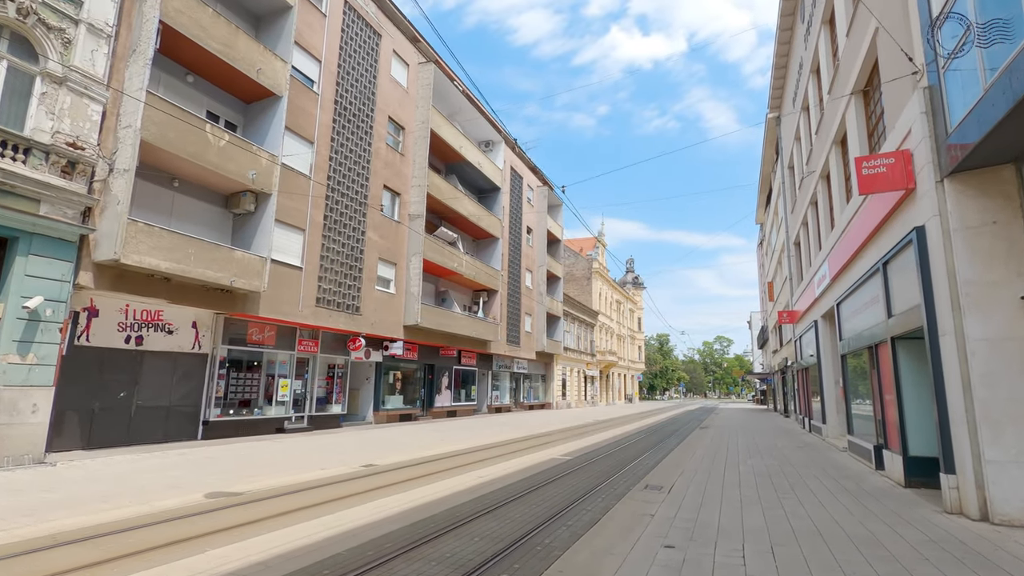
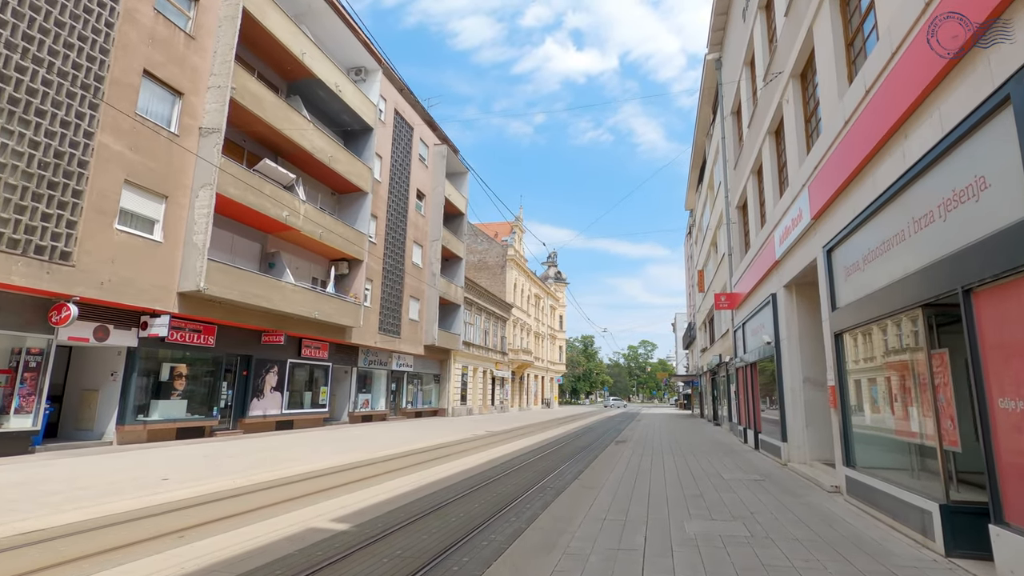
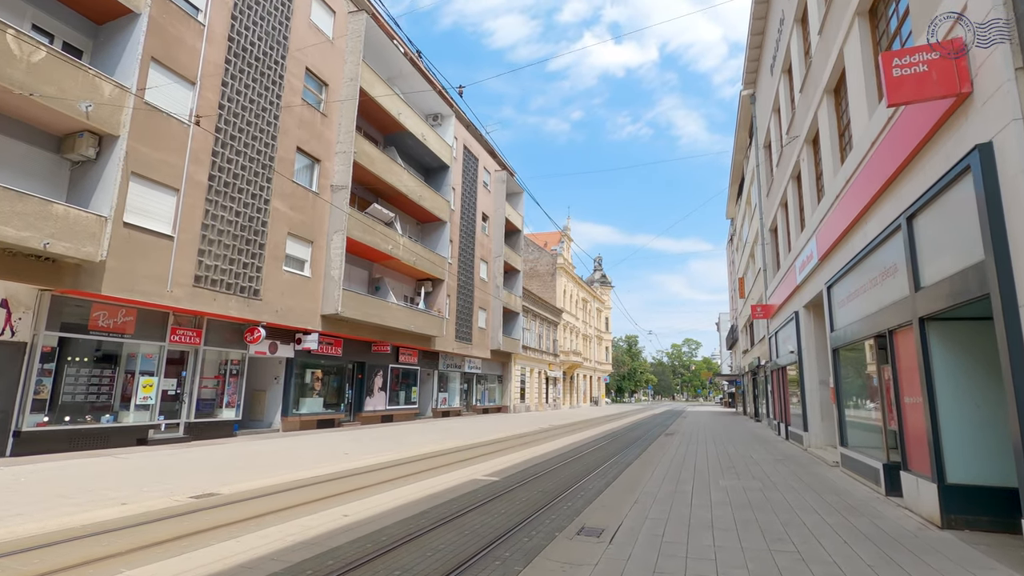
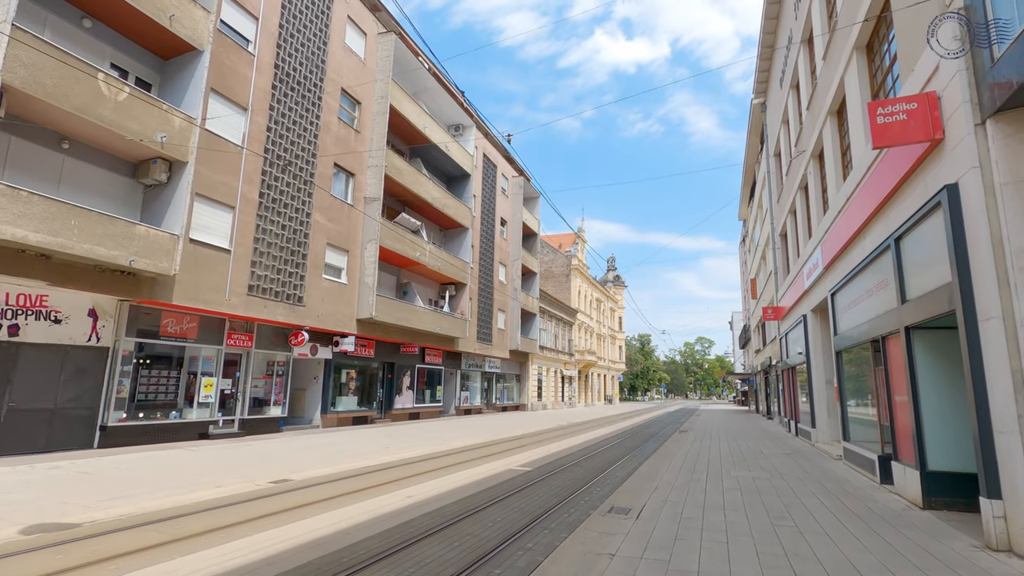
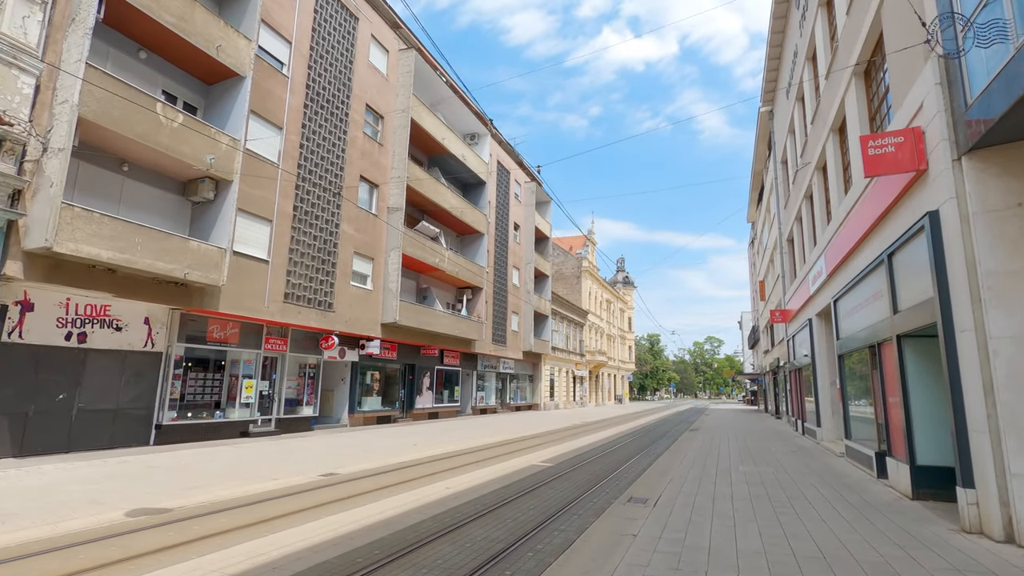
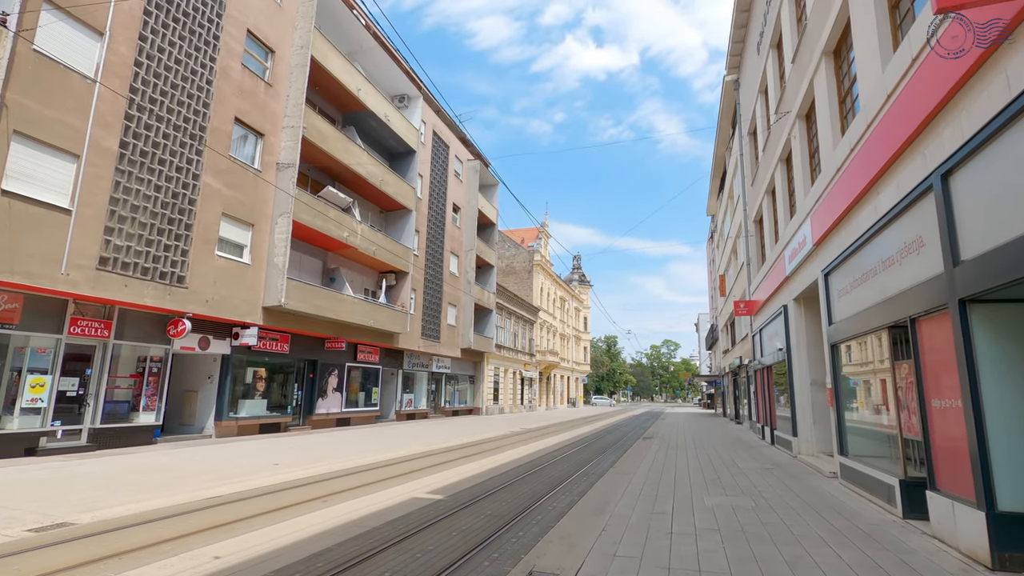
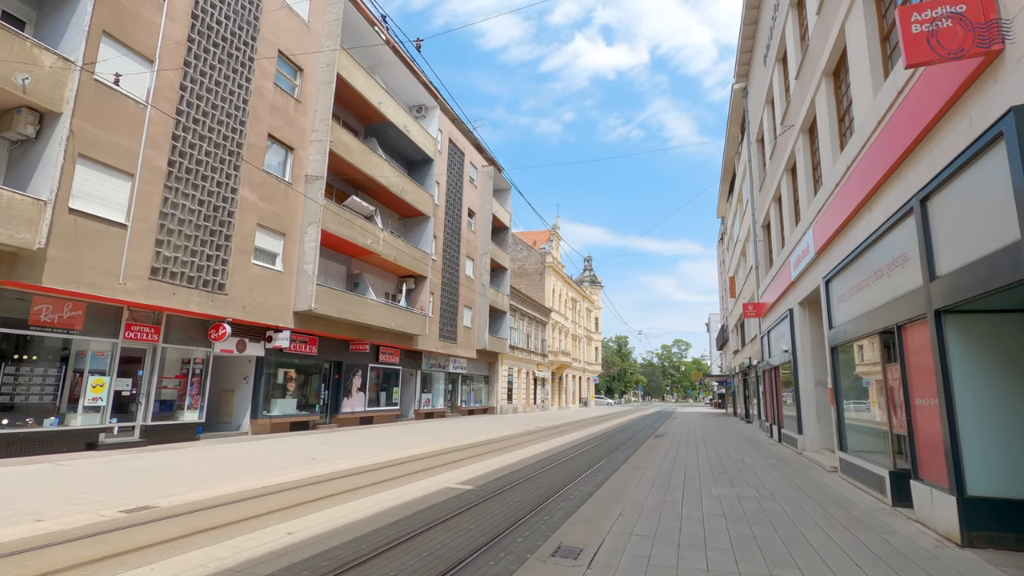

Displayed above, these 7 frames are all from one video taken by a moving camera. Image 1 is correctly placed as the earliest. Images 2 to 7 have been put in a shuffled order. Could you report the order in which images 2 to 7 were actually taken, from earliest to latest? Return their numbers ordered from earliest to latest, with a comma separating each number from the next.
5, 4, 3, 7, 6, 2
